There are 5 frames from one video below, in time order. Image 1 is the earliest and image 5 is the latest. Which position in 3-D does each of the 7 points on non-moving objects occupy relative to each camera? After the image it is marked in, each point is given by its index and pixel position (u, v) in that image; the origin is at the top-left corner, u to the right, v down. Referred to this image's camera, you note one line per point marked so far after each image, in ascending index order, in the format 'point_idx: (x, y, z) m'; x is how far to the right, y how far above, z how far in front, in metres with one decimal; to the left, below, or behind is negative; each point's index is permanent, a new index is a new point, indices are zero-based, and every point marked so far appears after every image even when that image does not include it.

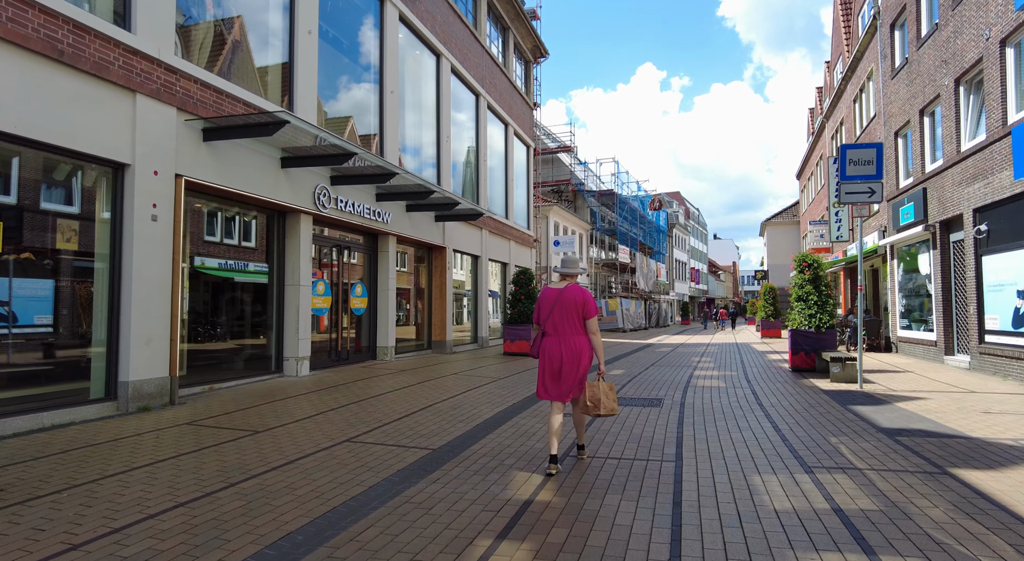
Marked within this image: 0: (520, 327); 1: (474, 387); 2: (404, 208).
0: (+0.2, -1.3, +17.0) m
1: (-0.6, -1.8, +10.4) m
2: (-2.5, +1.7, +14.5) m
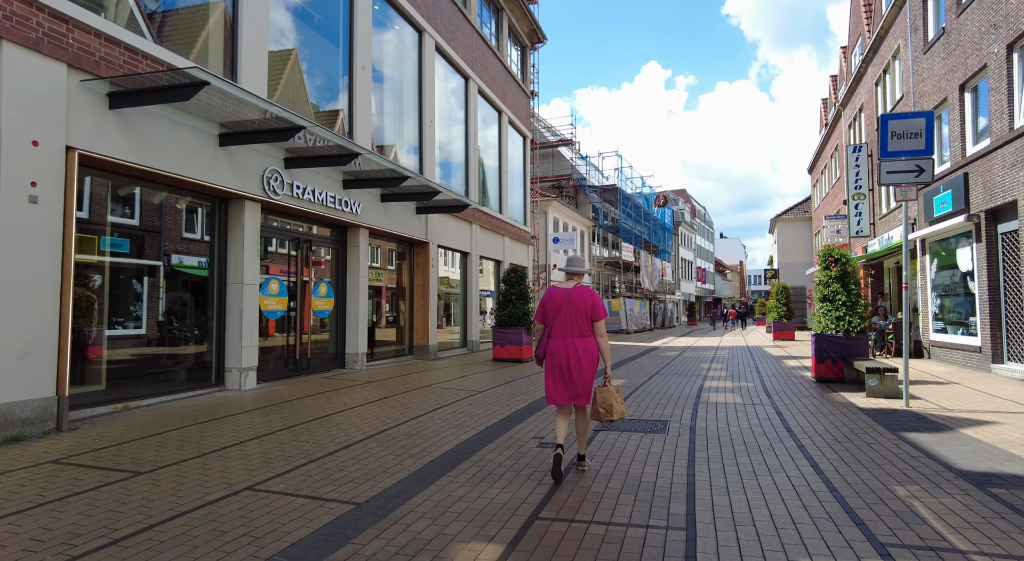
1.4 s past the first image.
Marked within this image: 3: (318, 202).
0: (0.0, -1.2, +15.5) m
1: (-0.9, -1.7, +8.8) m
2: (-2.8, +1.7, +13.0) m
3: (-3.4, +1.4, +11.0) m
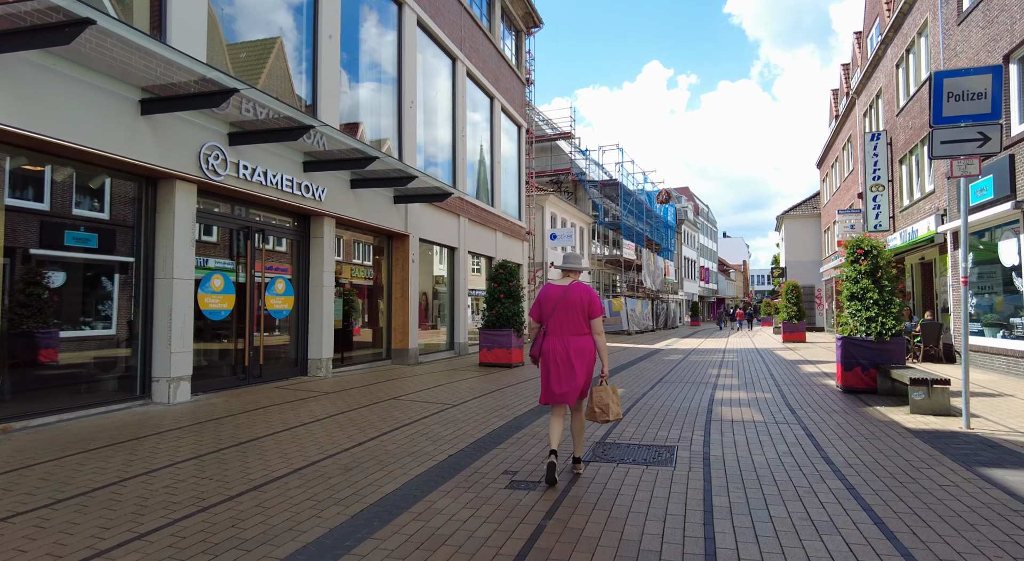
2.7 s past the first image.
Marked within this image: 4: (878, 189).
0: (-0.3, -1.2, +14.1) m
1: (-1.2, -1.6, +7.4) m
2: (-3.1, +1.8, +11.6) m
3: (-3.7, +1.5, +9.6) m
4: (+11.0, +2.8, +18.9) m
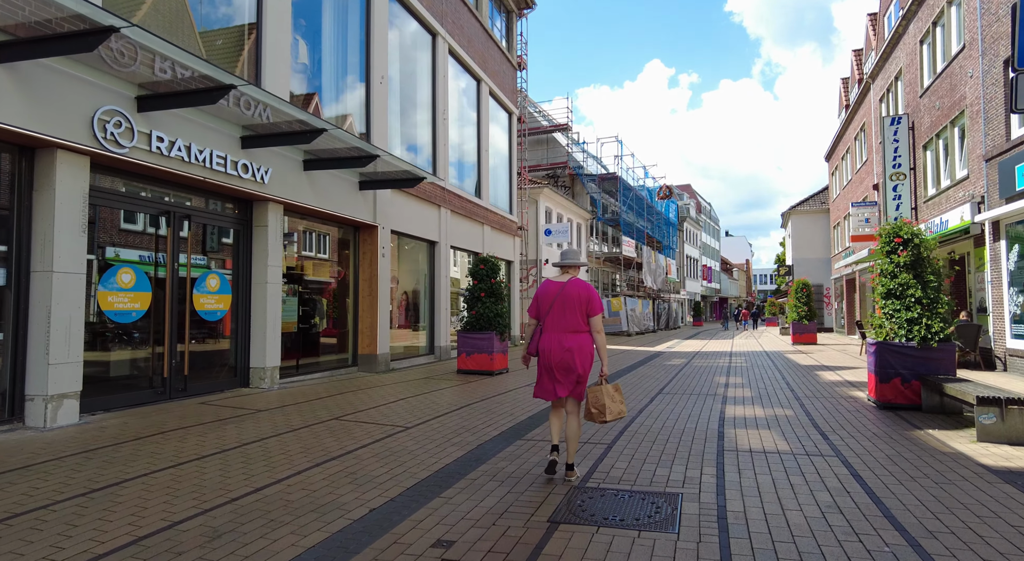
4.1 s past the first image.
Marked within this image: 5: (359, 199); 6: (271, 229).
0: (-0.7, -1.1, +12.5) m
1: (-1.6, -1.6, +5.9) m
2: (-3.4, +1.9, +10.0) m
3: (-4.1, +1.5, +8.0) m
4: (+10.7, +2.8, +17.3) m
5: (-2.9, +1.5, +12.0) m
6: (-3.7, +0.8, +9.6) m
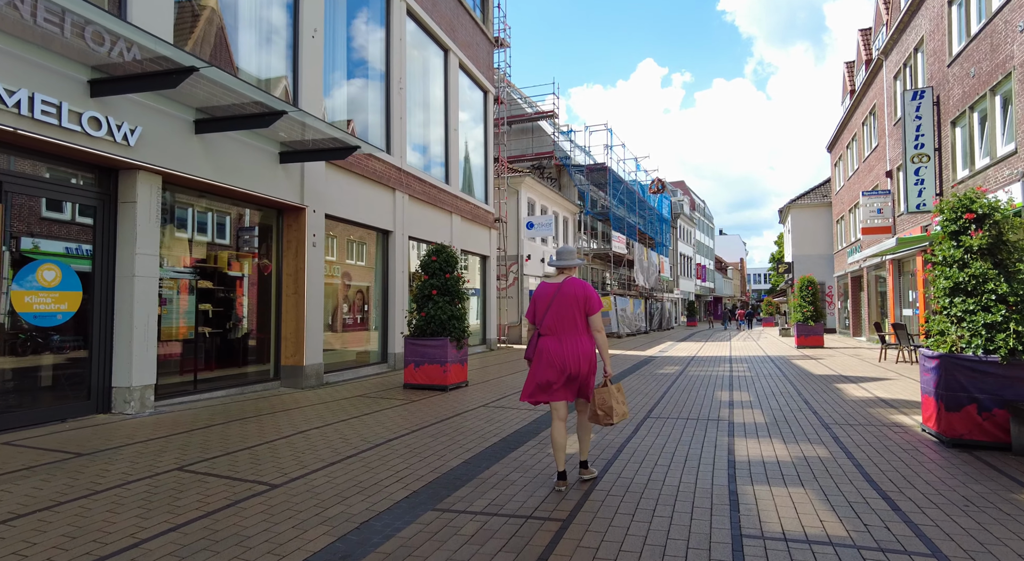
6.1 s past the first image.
0: (-1.3, -1.0, +10.3) m
1: (-2.2, -1.5, +3.7) m
2: (-4.1, +2.0, +7.8) m
3: (-4.7, +1.6, +5.8) m
4: (+10.0, +2.9, +15.2) m
5: (-3.6, +1.6, +9.8) m
6: (-4.3, +0.9, +7.4) m
